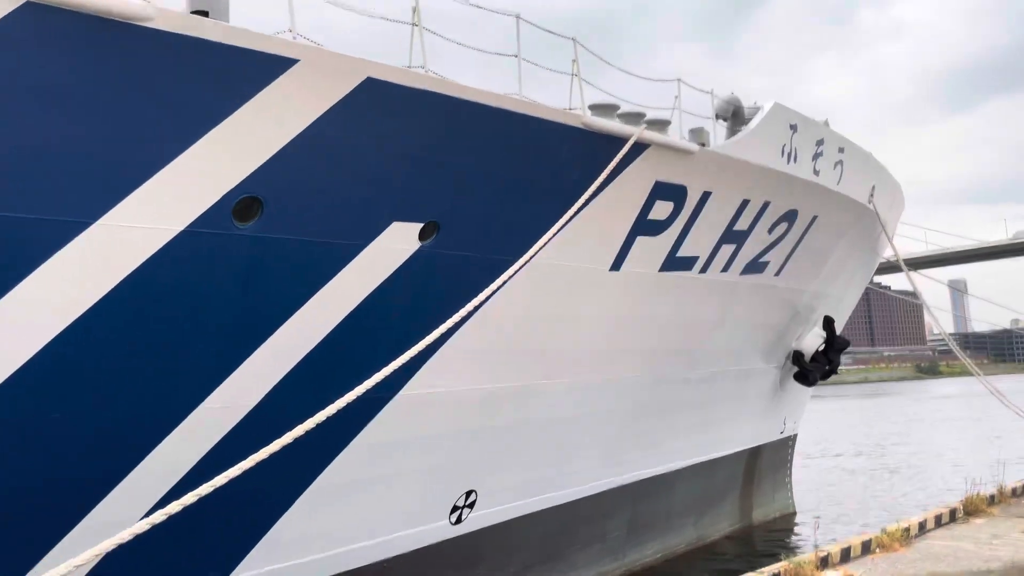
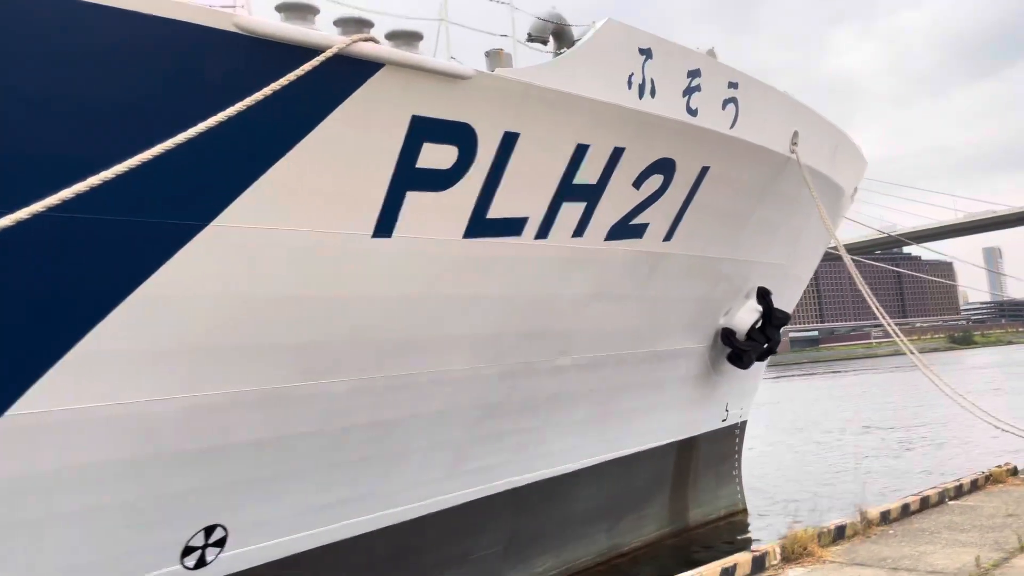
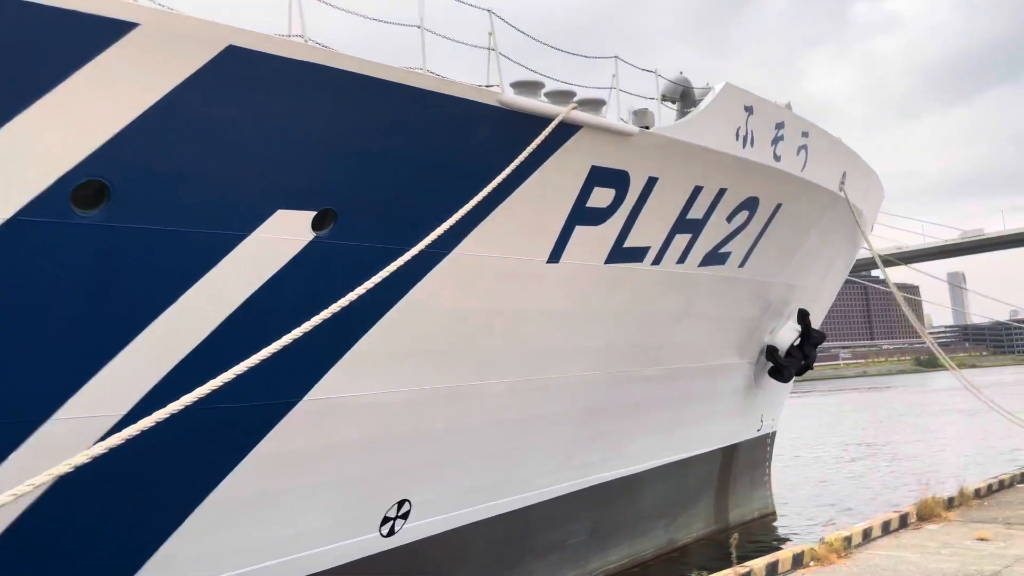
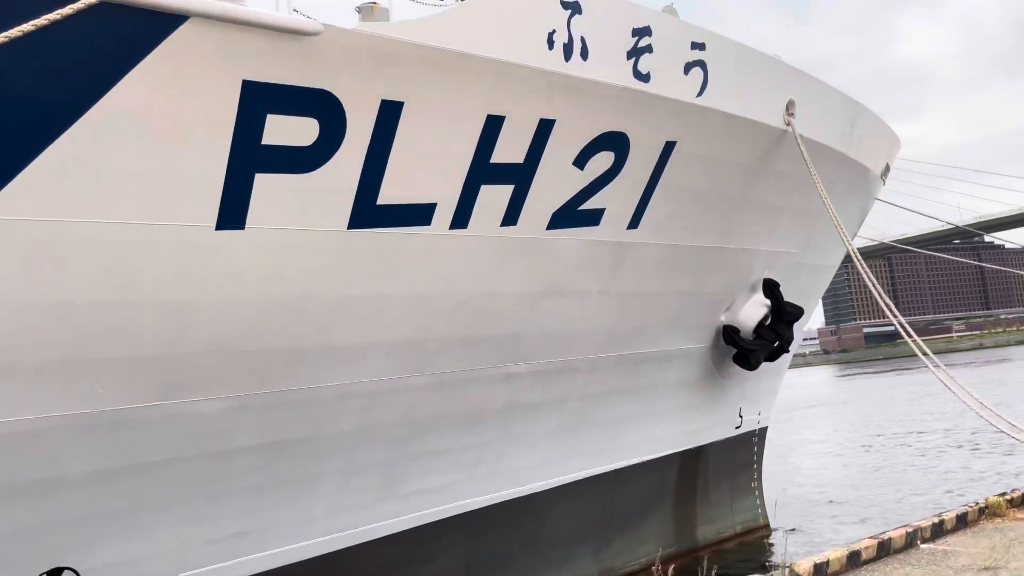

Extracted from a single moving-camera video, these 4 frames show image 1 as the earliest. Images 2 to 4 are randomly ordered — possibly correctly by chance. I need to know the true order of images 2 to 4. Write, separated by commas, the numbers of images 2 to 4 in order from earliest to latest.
3, 2, 4
